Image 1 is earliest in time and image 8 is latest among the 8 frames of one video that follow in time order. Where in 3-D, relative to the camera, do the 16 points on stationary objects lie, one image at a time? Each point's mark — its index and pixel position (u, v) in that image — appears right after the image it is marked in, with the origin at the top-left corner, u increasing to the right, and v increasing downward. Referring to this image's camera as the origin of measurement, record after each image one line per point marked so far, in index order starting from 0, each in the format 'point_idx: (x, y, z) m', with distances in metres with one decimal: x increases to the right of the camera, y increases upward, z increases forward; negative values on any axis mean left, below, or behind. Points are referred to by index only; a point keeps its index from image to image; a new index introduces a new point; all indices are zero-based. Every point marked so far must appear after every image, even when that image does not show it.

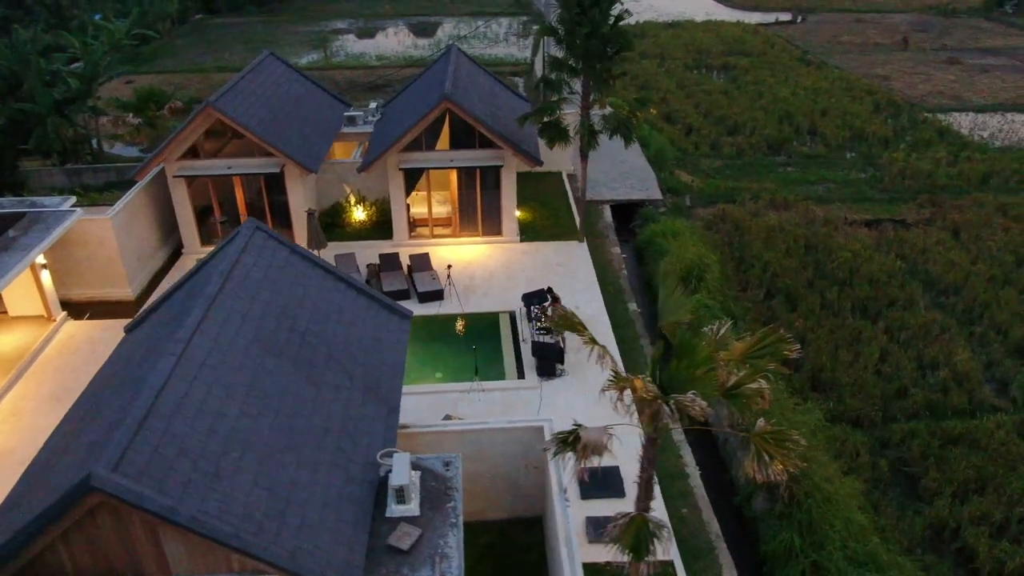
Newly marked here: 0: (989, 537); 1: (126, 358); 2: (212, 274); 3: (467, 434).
0: (+7.8, -4.1, +12.8) m
1: (-5.4, -1.0, +11.0) m
2: (-4.3, +0.2, +11.3) m
3: (-0.6, -2.2, +11.8) m
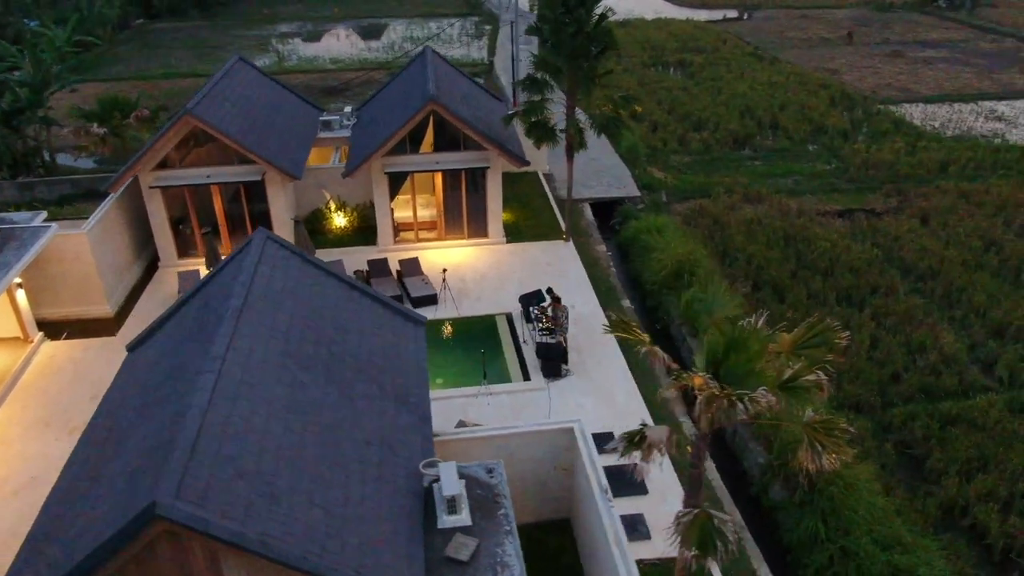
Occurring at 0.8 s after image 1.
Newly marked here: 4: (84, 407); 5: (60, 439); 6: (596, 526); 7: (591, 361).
0: (+8.2, -3.8, +13.2) m
1: (-4.9, -1.2, +10.6) m
2: (-3.9, 0.0, +10.9) m
3: (-0.2, -2.2, +11.6) m
4: (-8.5, -2.4, +15.6) m
5: (-8.5, -2.8, +14.8) m
6: (+1.1, -3.2, +10.5) m
7: (+1.7, -1.6, +16.7) m
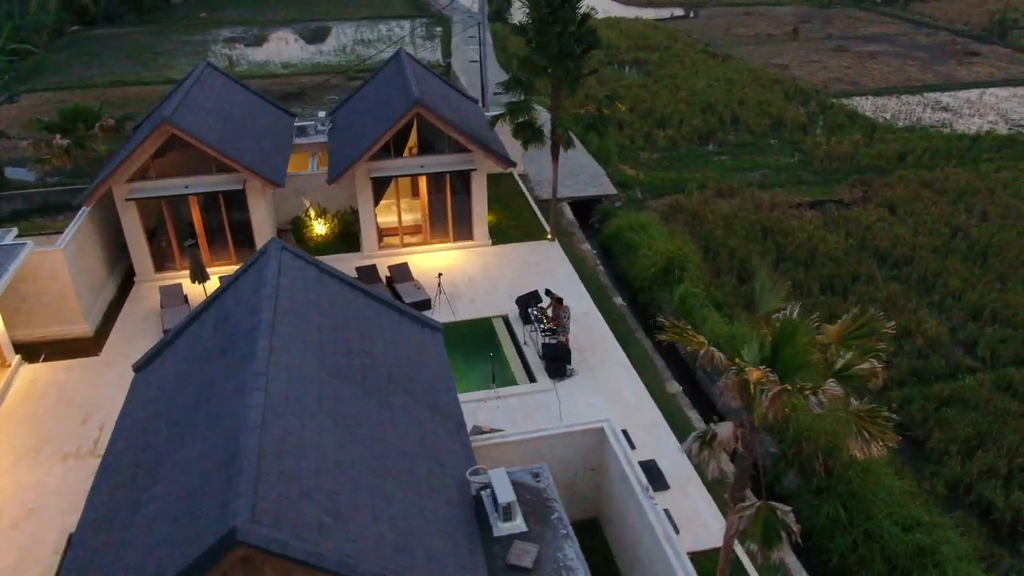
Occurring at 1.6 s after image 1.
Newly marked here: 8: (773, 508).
0: (+8.5, -3.5, +13.7) m
1: (-4.4, -1.4, +10.1) m
2: (-3.4, -0.2, +10.5) m
3: (+0.3, -2.3, +11.6) m
4: (-8.3, -2.7, +14.9) m
5: (-8.2, -3.2, +14.1) m
6: (+1.7, -3.2, +10.5) m
7: (+1.7, -1.6, +16.8) m
8: (+2.8, -2.4, +8.4) m
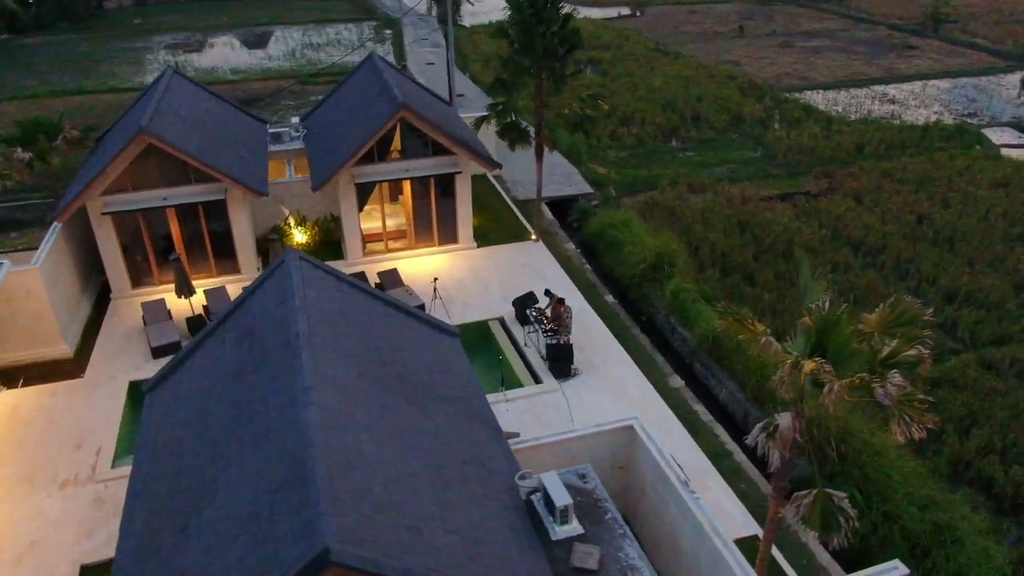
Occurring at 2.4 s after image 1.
0: (+8.9, -3.2, +14.3) m
1: (-3.9, -1.6, +9.8) m
2: (-3.0, -0.3, +10.2) m
3: (+0.7, -2.3, +11.5) m
4: (-8.0, -3.1, +14.3) m
5: (-7.8, -3.5, +13.4) m
6: (+2.3, -3.1, +10.6) m
7: (+1.8, -1.5, +16.8) m
8: (+3.5, -2.3, +8.6) m
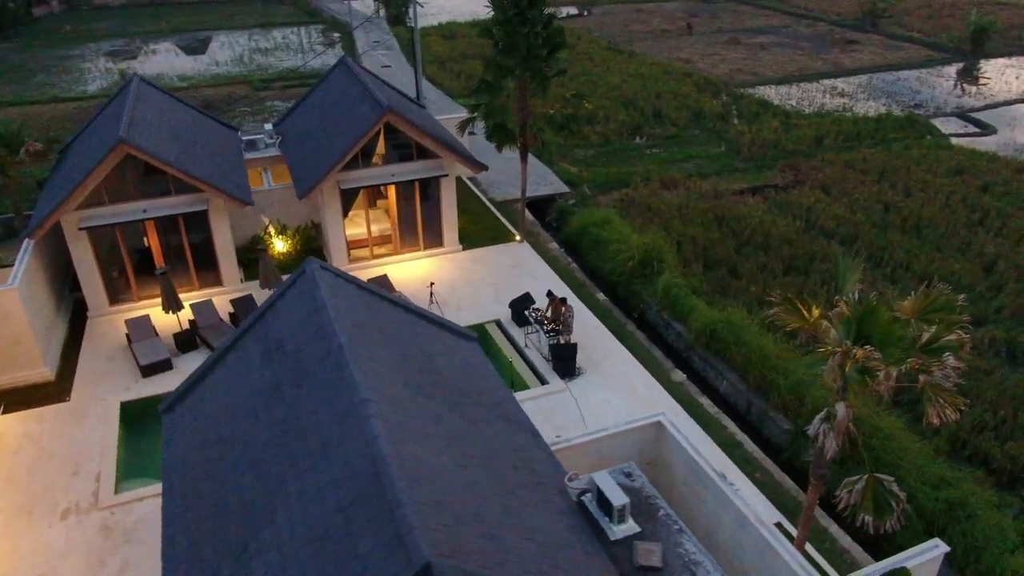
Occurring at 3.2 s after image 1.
0: (+9.1, -2.9, +14.9) m
1: (-3.3, -1.8, +9.5) m
2: (-2.5, -0.4, +10.0) m
3: (+1.2, -2.3, +11.5) m
4: (-7.7, -3.4, +13.6) m
5: (-7.5, -3.9, +12.8) m
6: (+2.8, -3.1, +10.7) m
7: (+1.8, -1.5, +16.9) m
8: (+4.1, -2.1, +8.8) m
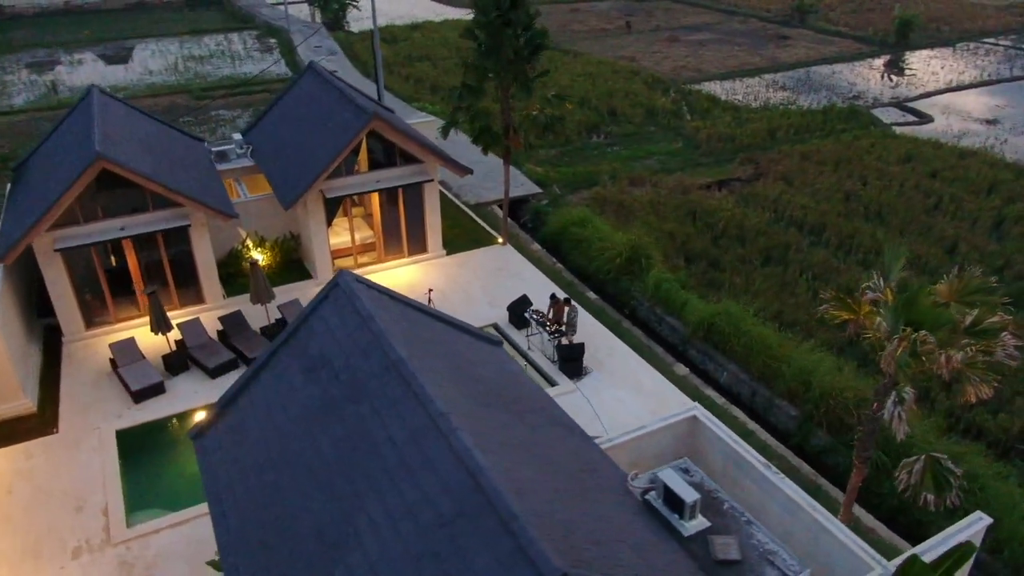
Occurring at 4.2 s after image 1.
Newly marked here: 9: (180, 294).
0: (+9.4, -2.5, +15.6) m
1: (-2.5, -2.0, +9.1) m
2: (-1.8, -0.6, +9.7) m
3: (+1.8, -2.3, +11.6) m
4: (-7.2, -3.8, +12.9) m
5: (-6.8, -4.3, +12.1) m
6: (+3.5, -3.0, +10.9) m
7: (+1.9, -1.5, +17.0) m
8: (+5.0, -2.0, +9.1) m
9: (-7.8, -0.1, +18.5) m
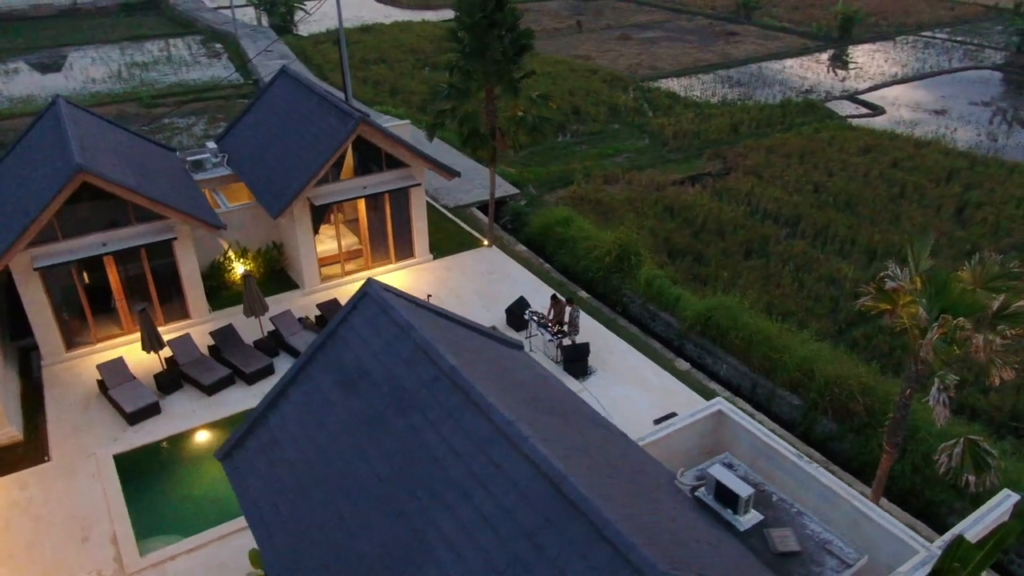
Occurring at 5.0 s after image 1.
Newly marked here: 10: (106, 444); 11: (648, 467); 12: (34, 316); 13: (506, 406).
0: (+9.6, -2.2, +16.2) m
1: (-1.9, -2.1, +8.9) m
2: (-1.3, -0.7, +9.5) m
3: (+2.2, -2.2, +11.6) m
4: (-6.8, -4.1, +12.3) m
5: (-6.3, -4.6, +11.5) m
6: (+4.0, -2.9, +11.1) m
7: (+2.0, -1.4, +17.0) m
8: (+5.6, -1.8, +9.4) m
9: (-7.9, -0.5, +17.9) m
10: (-7.5, -2.9, +14.6) m
11: (+1.6, -2.2, +9.4) m
12: (-9.9, -0.6, +16.3) m
13: (-0.2, -1.3, +8.5) m
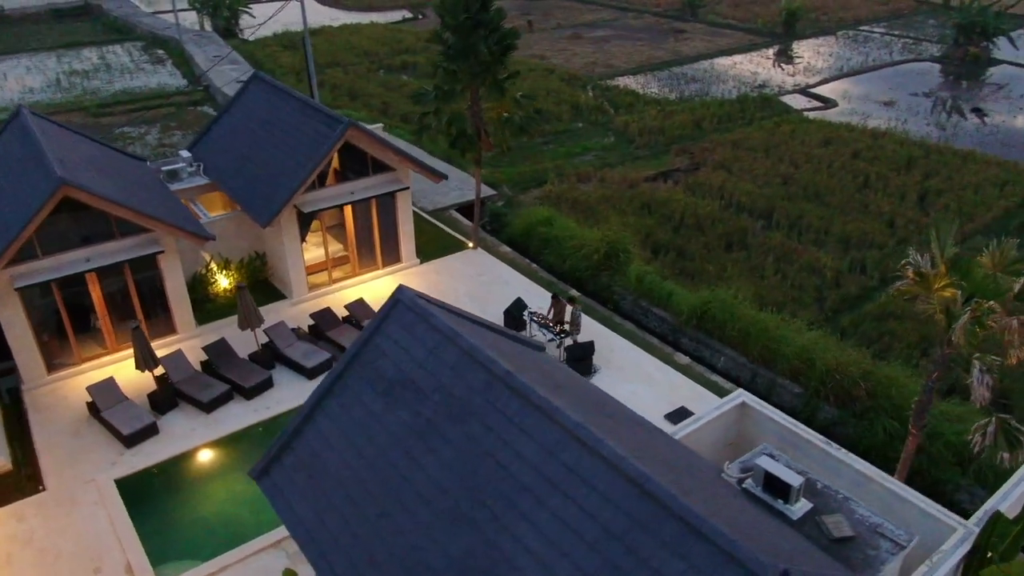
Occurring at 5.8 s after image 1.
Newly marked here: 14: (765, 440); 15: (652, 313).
0: (+9.7, -1.9, +16.8) m
1: (-1.2, -2.2, +8.7) m
2: (-0.7, -0.8, +9.4) m
3: (+2.7, -2.2, +11.7) m
4: (-6.2, -4.4, +11.8) m
5: (-5.7, -4.8, +11.0) m
6: (+4.5, -2.7, +11.3) m
7: (+2.0, -1.4, +17.1) m
8: (+6.1, -1.6, +9.7) m
9: (-8.0, -0.8, +17.2) m
10: (-7.2, -3.2, +13.9) m
11: (+2.2, -2.1, +9.4) m
12: (-9.9, -1.0, +15.5) m
13: (+0.5, -1.3, +8.4) m
14: (+3.9, -2.4, +12.0) m
15: (+3.4, -0.6, +19.1) m
